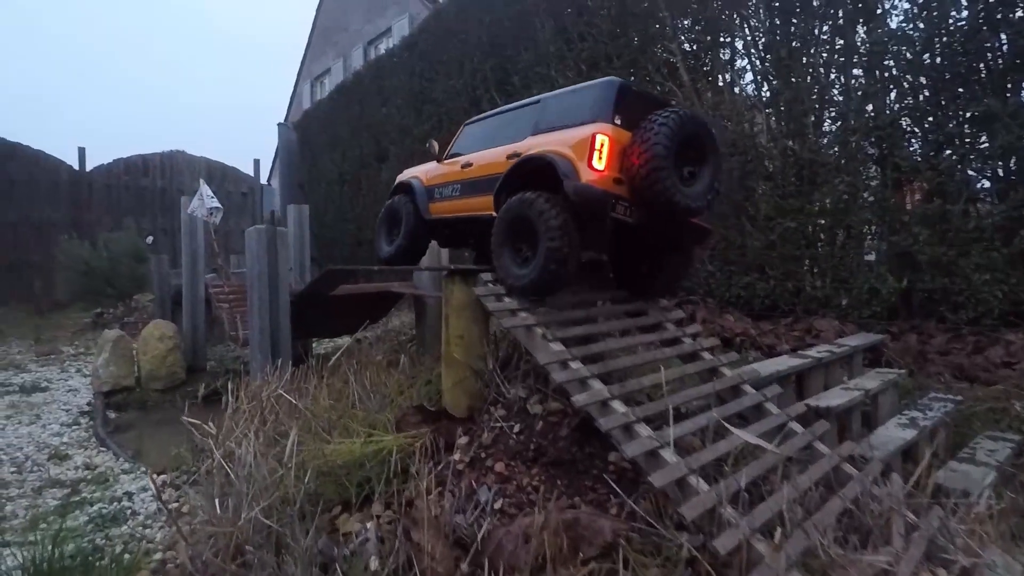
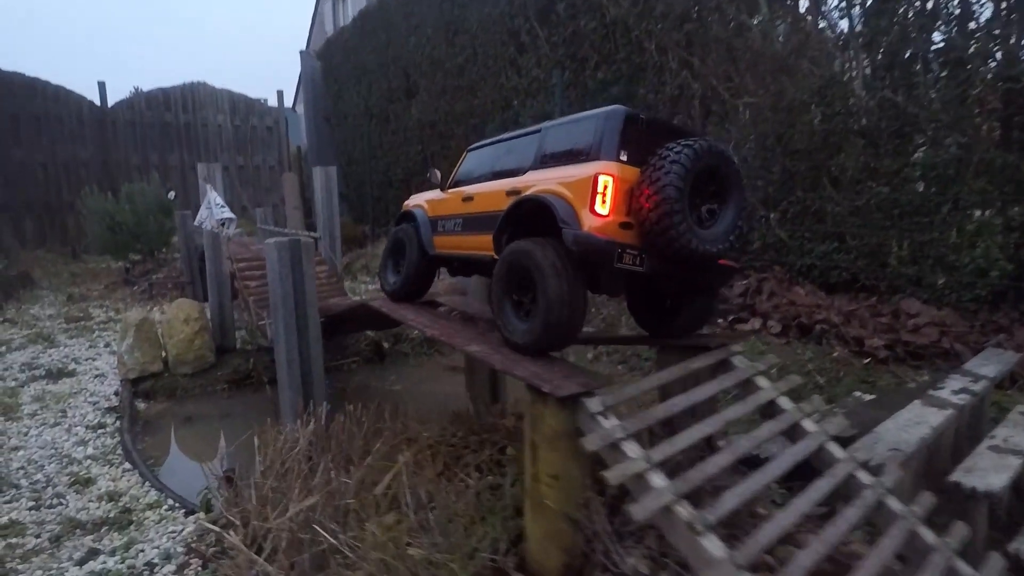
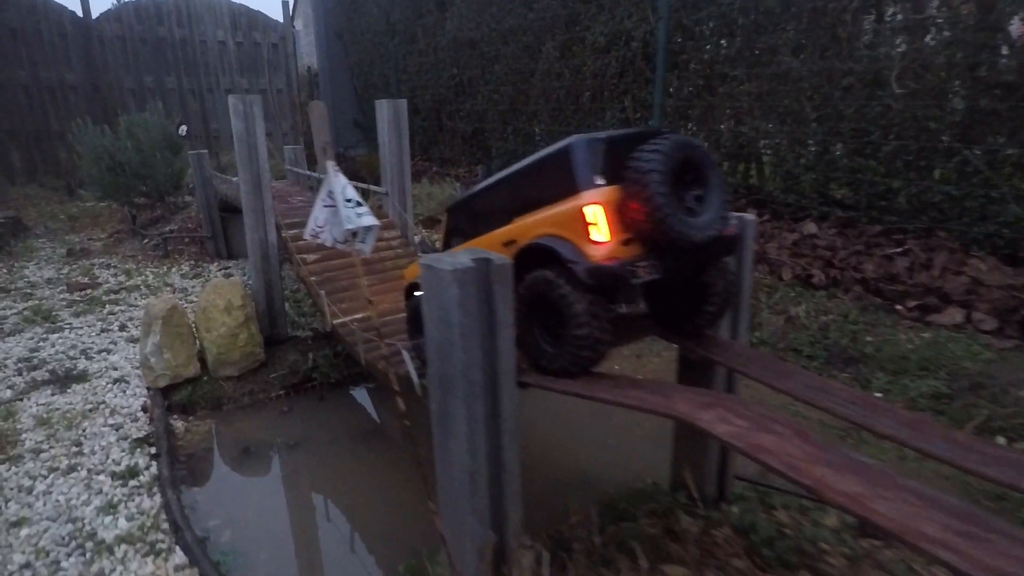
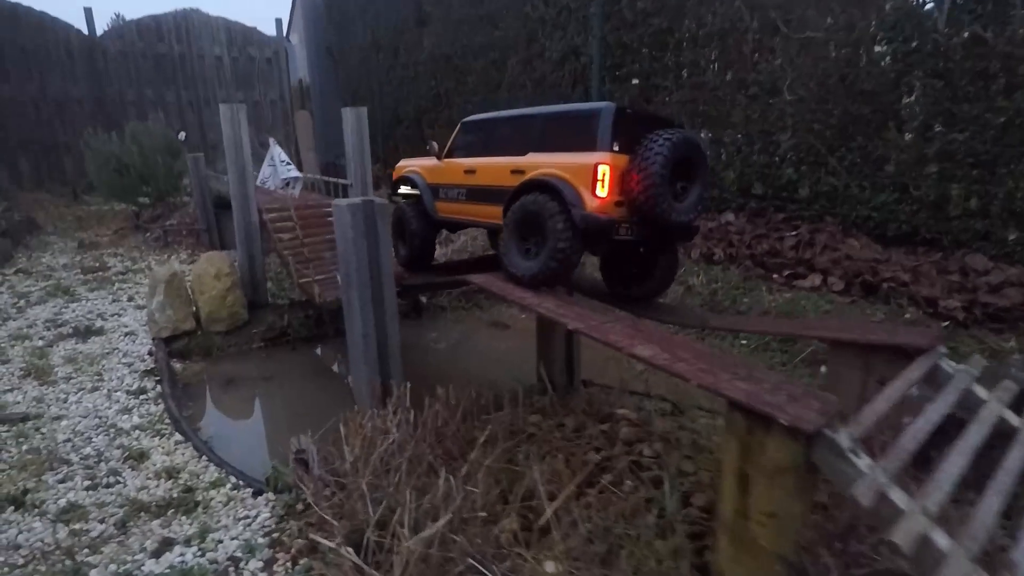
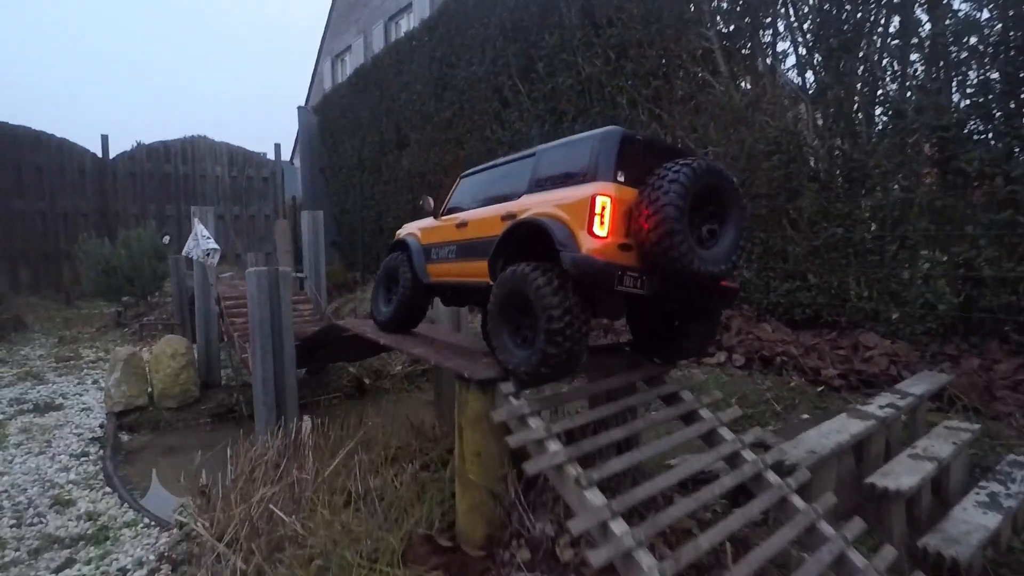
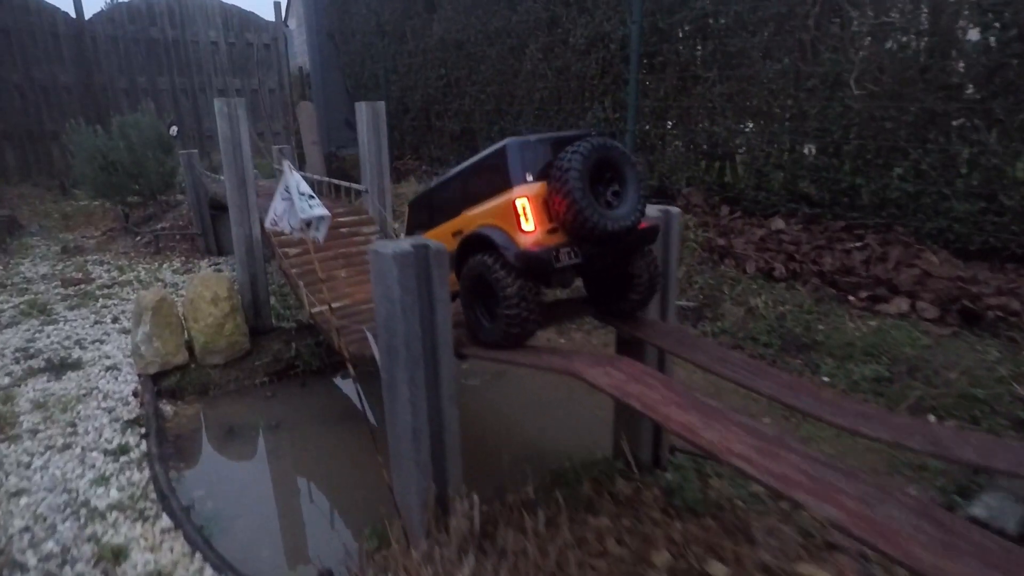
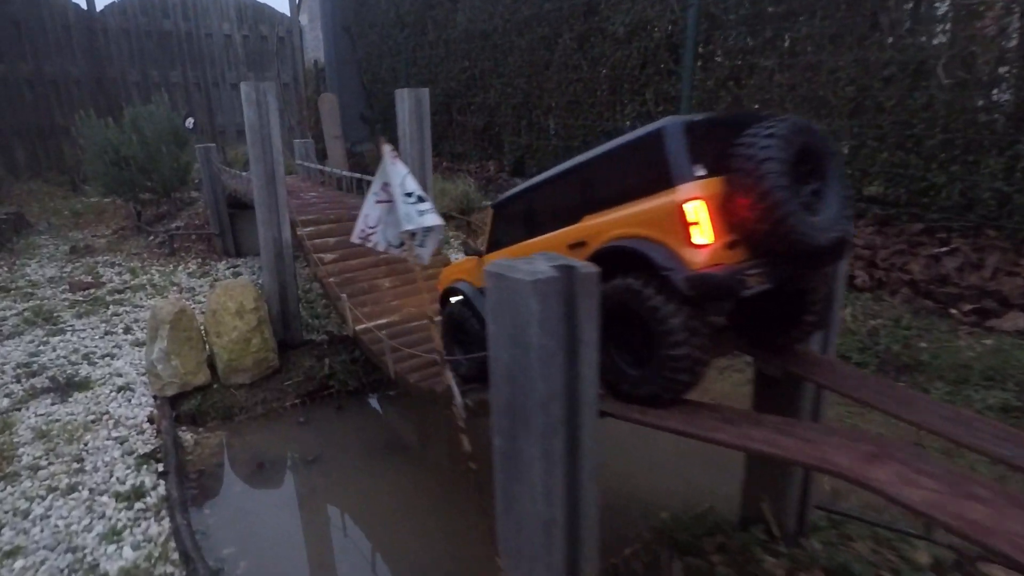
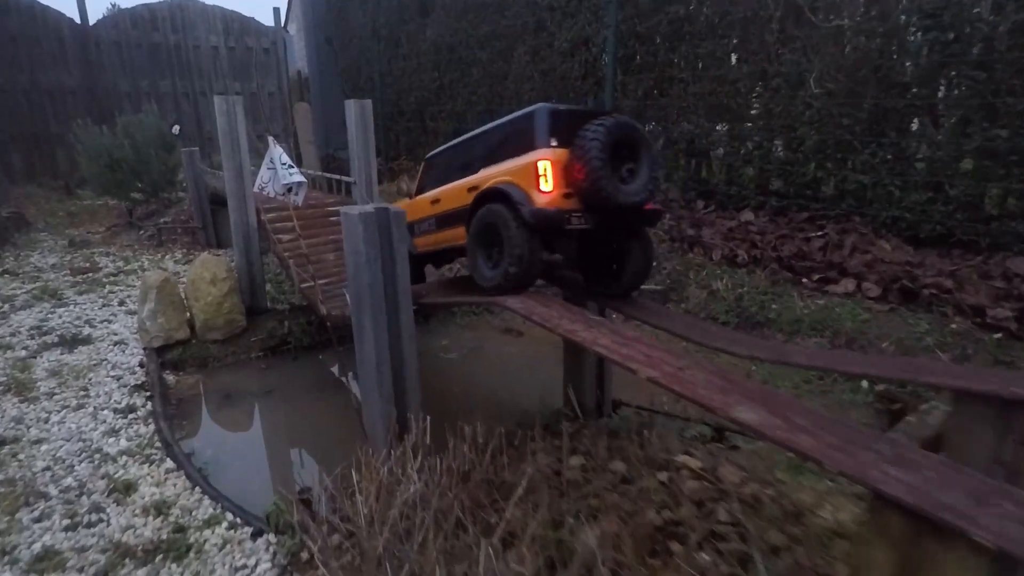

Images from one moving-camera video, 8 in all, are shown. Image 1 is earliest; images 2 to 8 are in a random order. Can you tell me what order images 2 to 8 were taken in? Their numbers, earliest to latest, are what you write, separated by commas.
5, 2, 4, 8, 6, 3, 7
